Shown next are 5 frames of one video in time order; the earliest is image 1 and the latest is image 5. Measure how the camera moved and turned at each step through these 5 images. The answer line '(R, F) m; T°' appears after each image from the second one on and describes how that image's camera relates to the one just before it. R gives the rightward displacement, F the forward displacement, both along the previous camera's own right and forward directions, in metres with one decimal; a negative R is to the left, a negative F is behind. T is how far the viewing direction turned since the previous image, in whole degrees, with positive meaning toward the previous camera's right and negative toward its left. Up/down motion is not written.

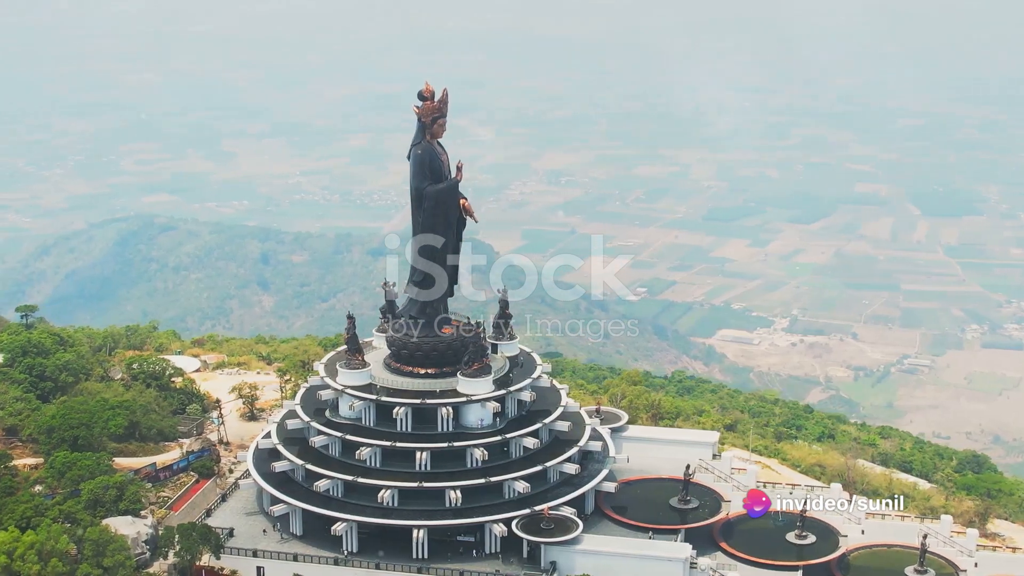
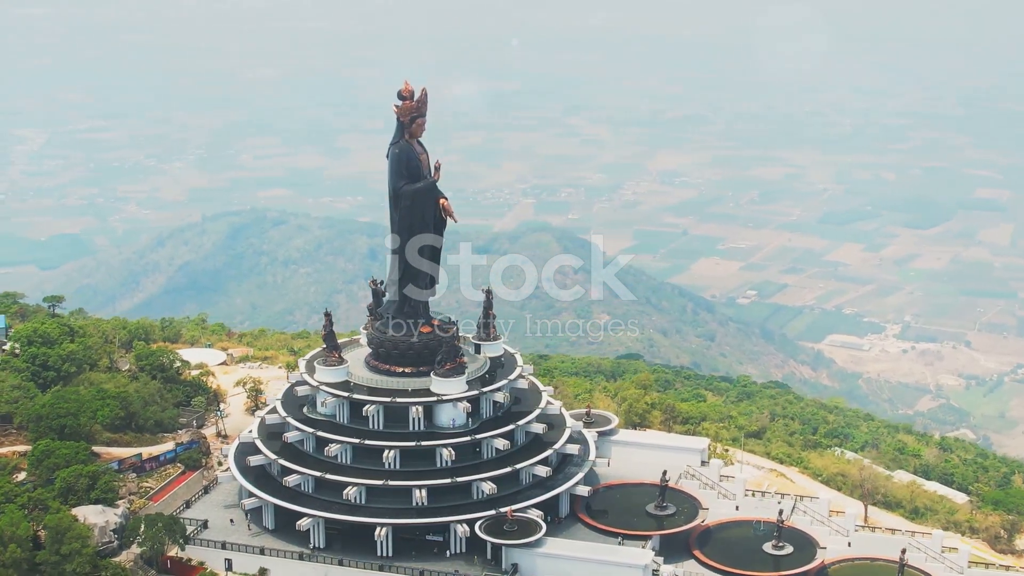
(+3.6, +0.2) m; -5°
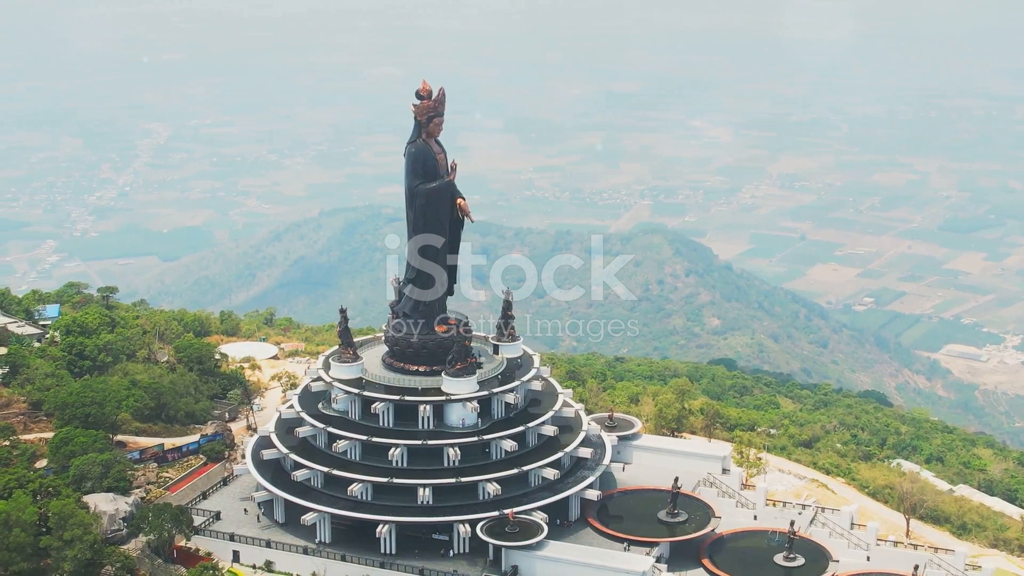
(+2.7, +0.2) m; -4°
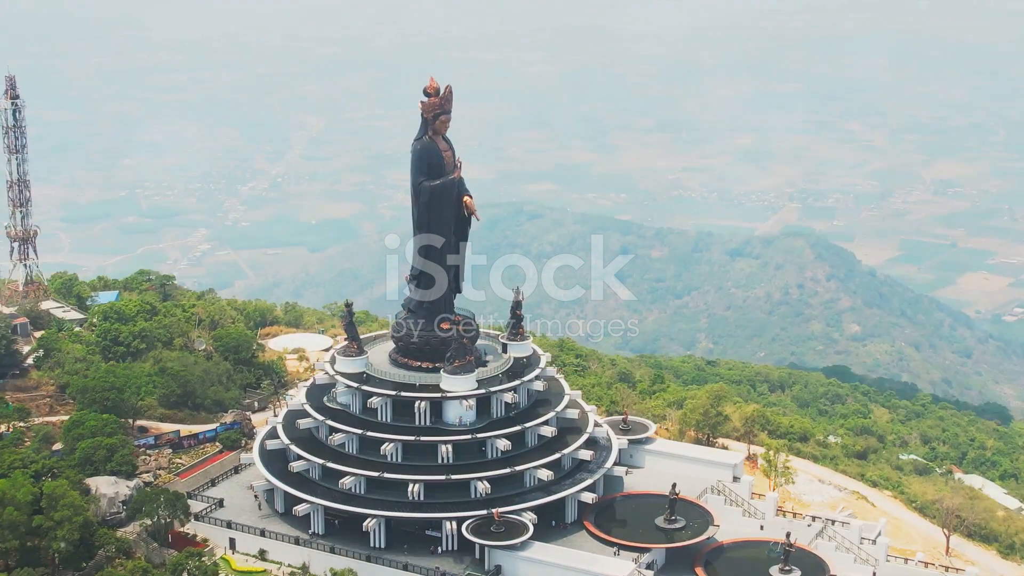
(+3.7, +0.3) m; -6°
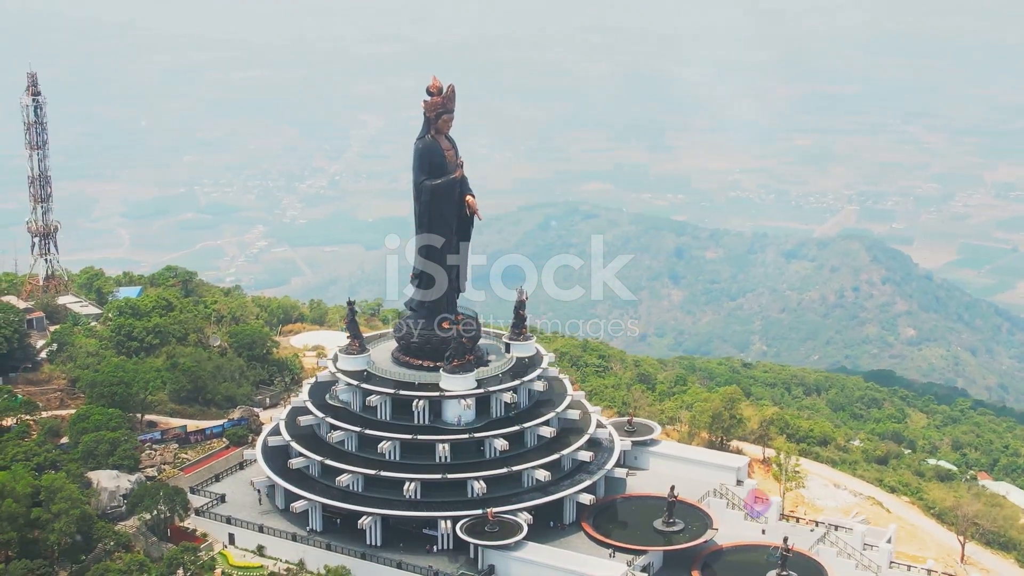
(+1.5, +0.1) m; -2°
